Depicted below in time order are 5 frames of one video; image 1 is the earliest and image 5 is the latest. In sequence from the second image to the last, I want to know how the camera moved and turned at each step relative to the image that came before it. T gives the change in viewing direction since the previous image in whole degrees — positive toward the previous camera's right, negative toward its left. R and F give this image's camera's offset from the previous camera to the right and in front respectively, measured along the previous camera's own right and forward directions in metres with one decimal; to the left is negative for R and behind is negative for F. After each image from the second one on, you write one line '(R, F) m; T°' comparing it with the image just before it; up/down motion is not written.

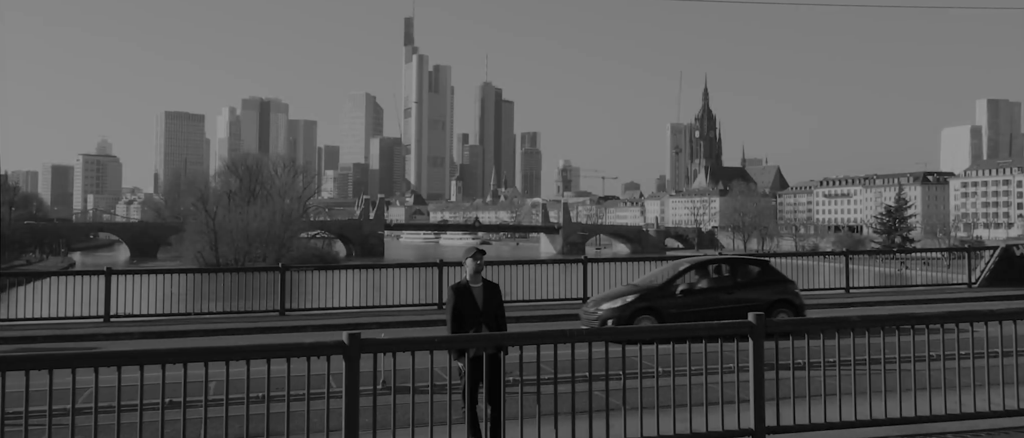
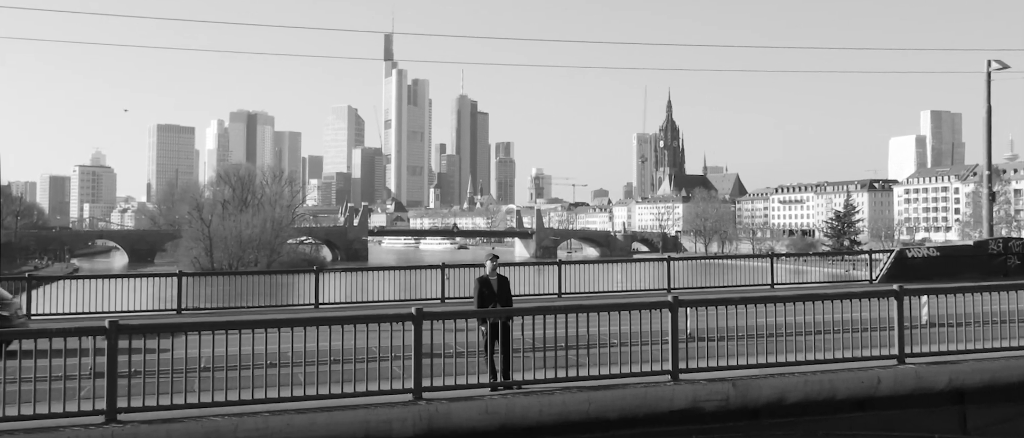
(-0.3, -2.9) m; +2°
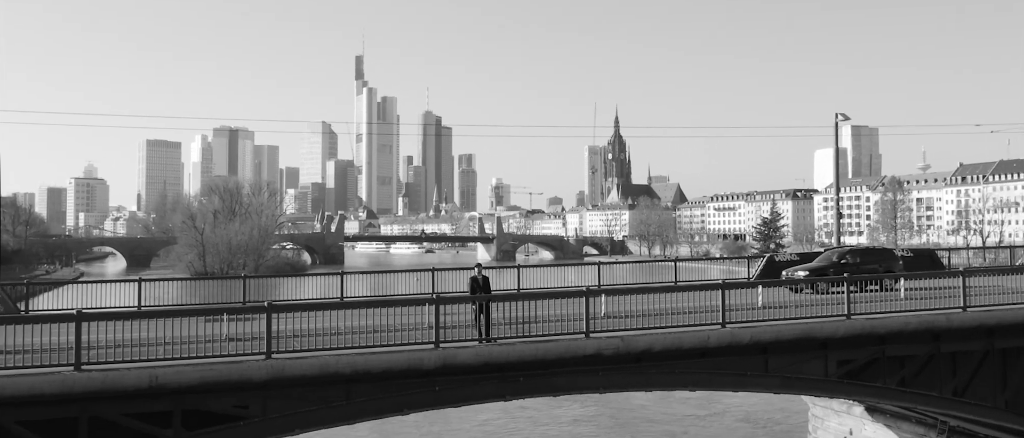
(-0.3, -5.2) m; +3°
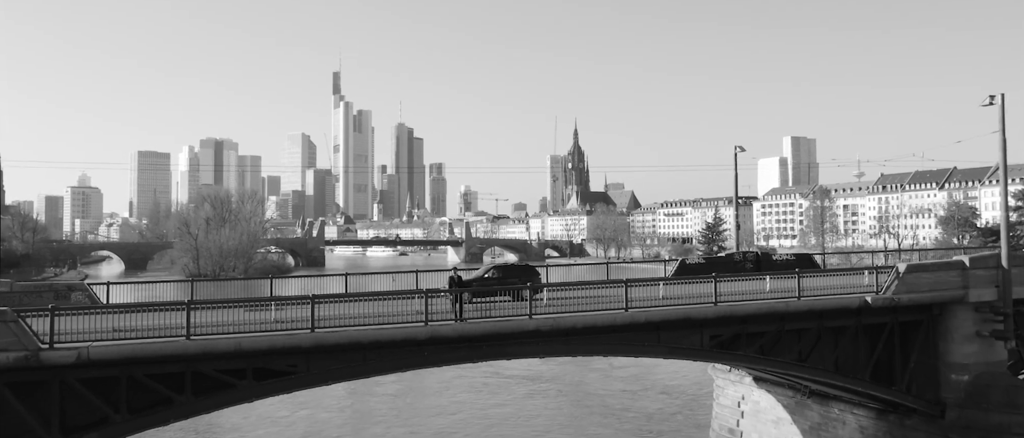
(0.0, -5.0) m; +2°
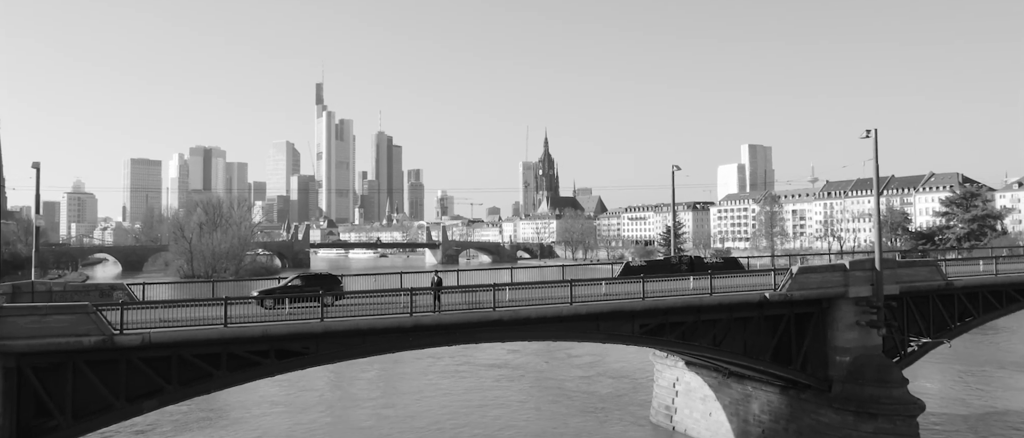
(+0.2, -4.2) m; +2°
